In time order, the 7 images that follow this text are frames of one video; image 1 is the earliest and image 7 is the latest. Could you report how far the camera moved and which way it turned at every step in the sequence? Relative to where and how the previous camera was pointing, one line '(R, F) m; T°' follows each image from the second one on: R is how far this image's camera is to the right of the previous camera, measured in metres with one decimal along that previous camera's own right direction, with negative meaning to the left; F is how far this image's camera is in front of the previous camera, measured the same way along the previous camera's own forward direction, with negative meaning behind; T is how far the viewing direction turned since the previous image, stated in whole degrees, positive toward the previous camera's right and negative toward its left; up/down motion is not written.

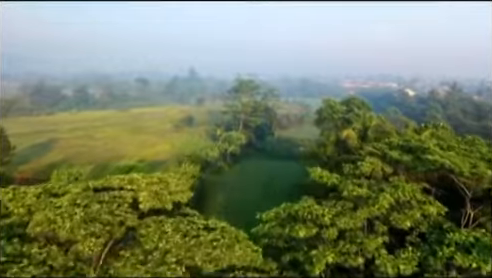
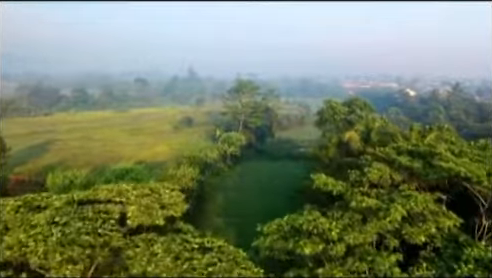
(0.0, +0.3) m; 0°
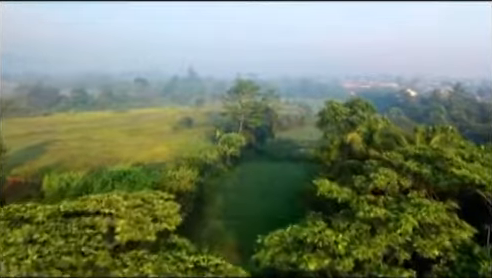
(0.0, +0.2) m; 0°
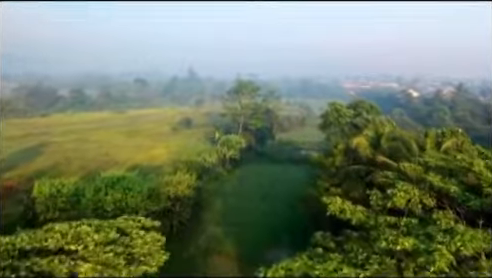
(0.0, +0.5) m; 0°
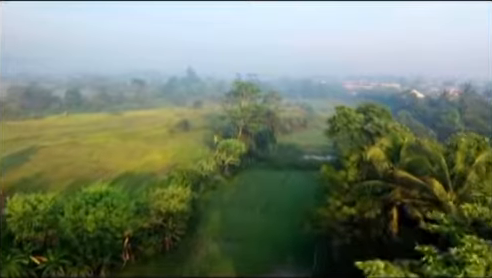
(0.0, +1.1) m; 0°
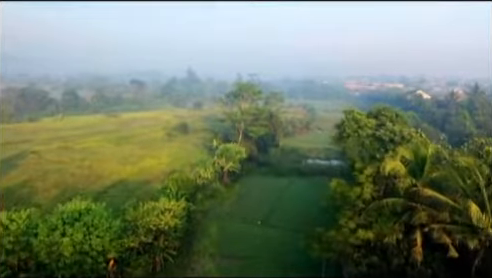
(0.0, +1.0) m; 0°
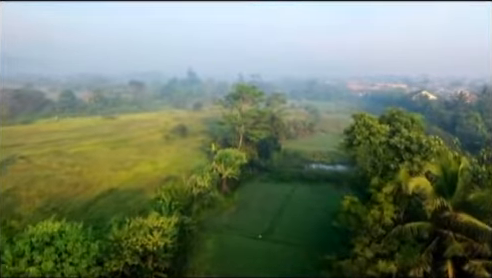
(0.0, +1.0) m; 0°
